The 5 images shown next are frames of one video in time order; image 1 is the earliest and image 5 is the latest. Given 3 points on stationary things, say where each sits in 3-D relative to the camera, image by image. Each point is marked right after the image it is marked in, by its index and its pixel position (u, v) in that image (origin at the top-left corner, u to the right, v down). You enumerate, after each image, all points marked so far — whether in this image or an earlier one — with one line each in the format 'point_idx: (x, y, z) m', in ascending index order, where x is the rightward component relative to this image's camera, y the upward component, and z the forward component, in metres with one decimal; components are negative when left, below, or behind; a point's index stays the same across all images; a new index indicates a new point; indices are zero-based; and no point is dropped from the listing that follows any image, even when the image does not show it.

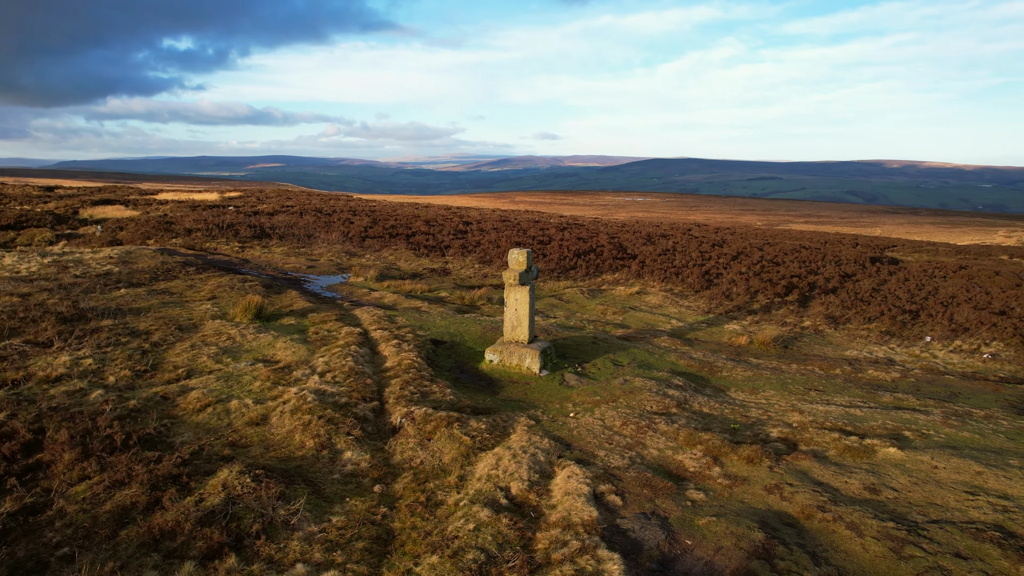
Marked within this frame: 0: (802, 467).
0: (+2.4, -1.5, +5.5) m
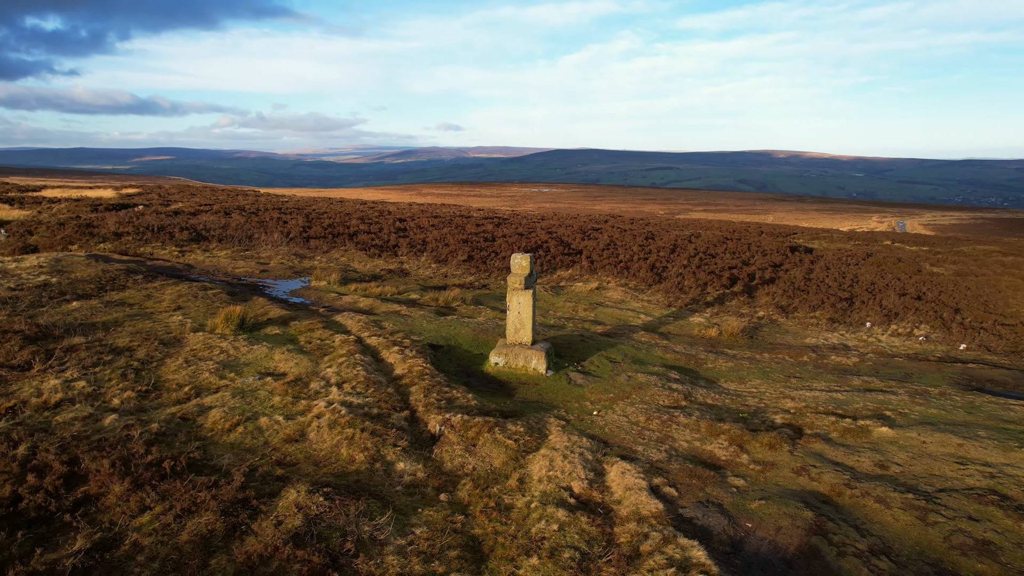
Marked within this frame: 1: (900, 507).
0: (+2.8, -1.5, +6.1) m
1: (+3.0, -1.7, +5.2) m
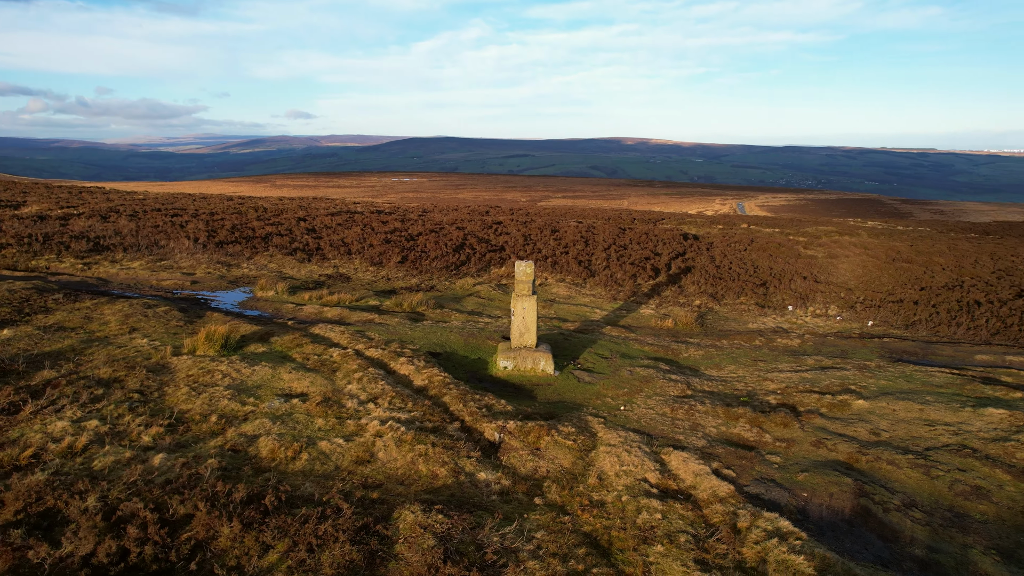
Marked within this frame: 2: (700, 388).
0: (+3.3, -1.5, +7.2) m
1: (+3.7, -1.7, +6.3) m
2: (+2.3, -1.2, +8.2) m
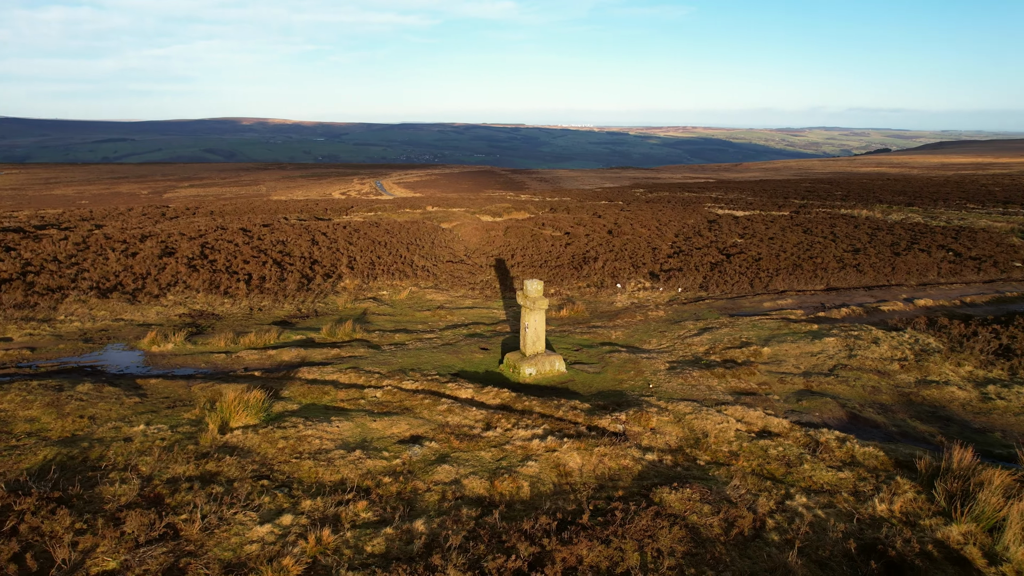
0: (+3.9, -1.2, +10.4) m
1: (+4.8, -1.4, +9.9) m
2: (+2.5, -1.2, +10.8) m
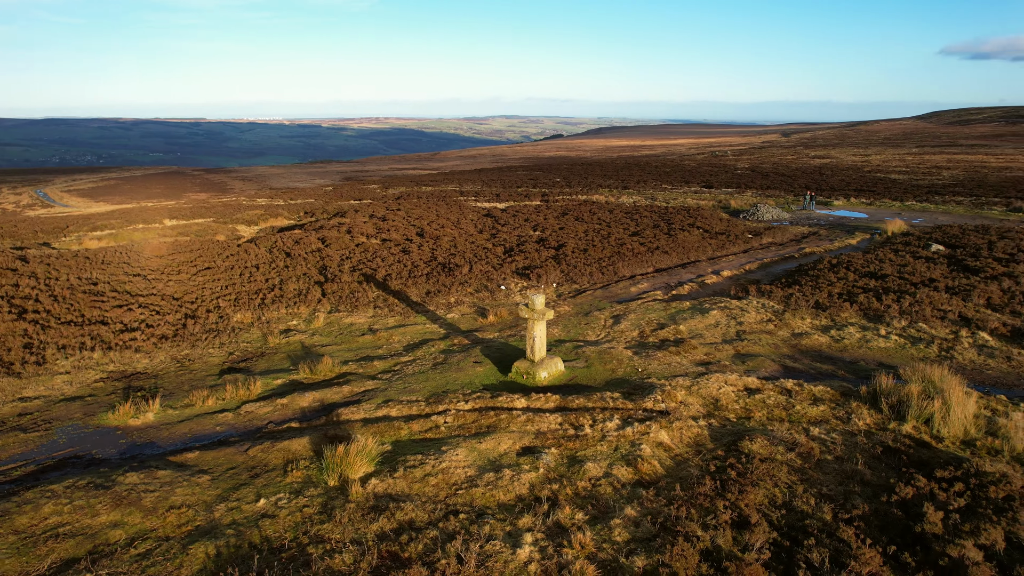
0: (+3.6, -1.0, +13.2) m
1: (+4.6, -1.1, +13.0) m
2: (+2.2, -1.1, +12.9) m
